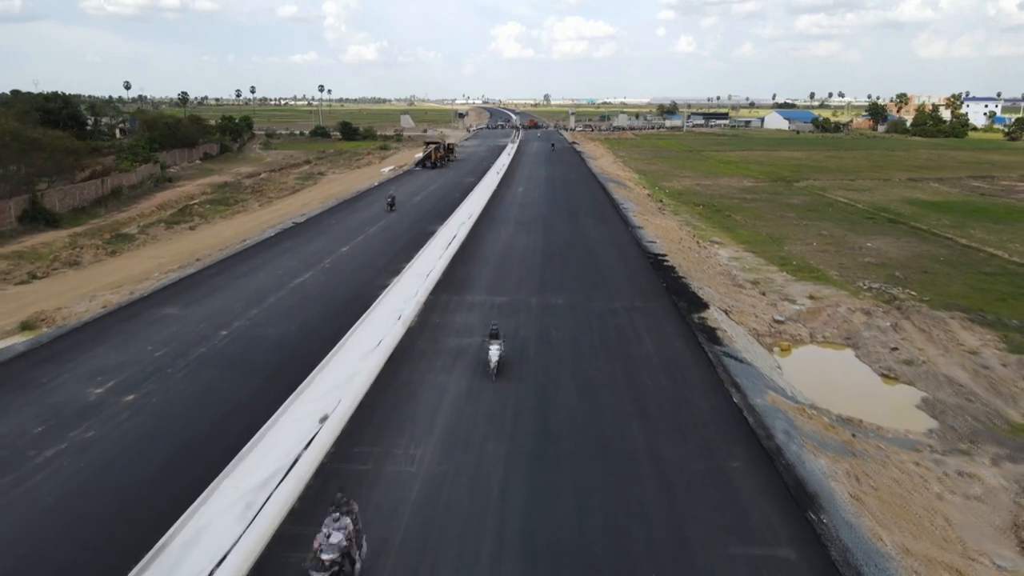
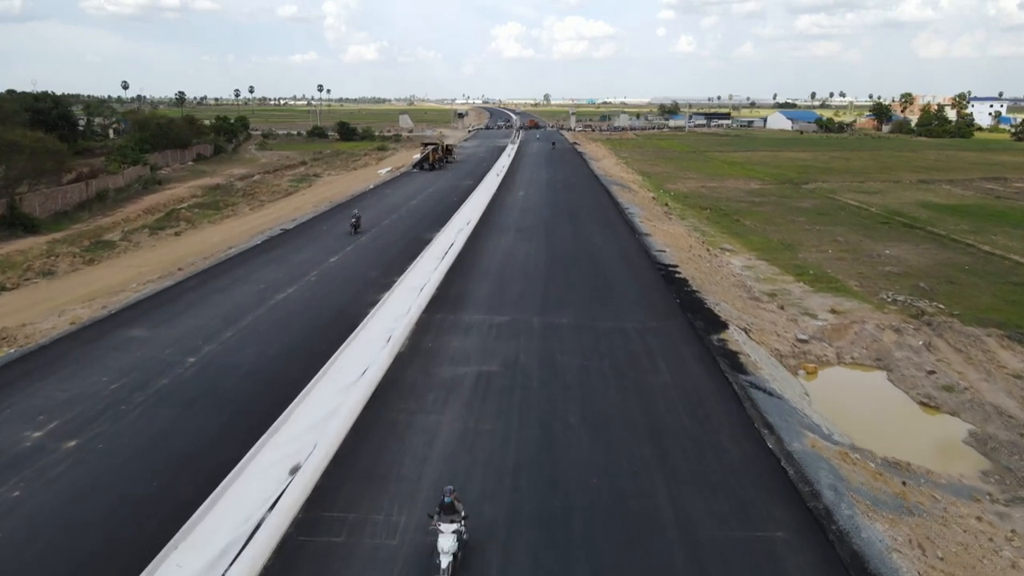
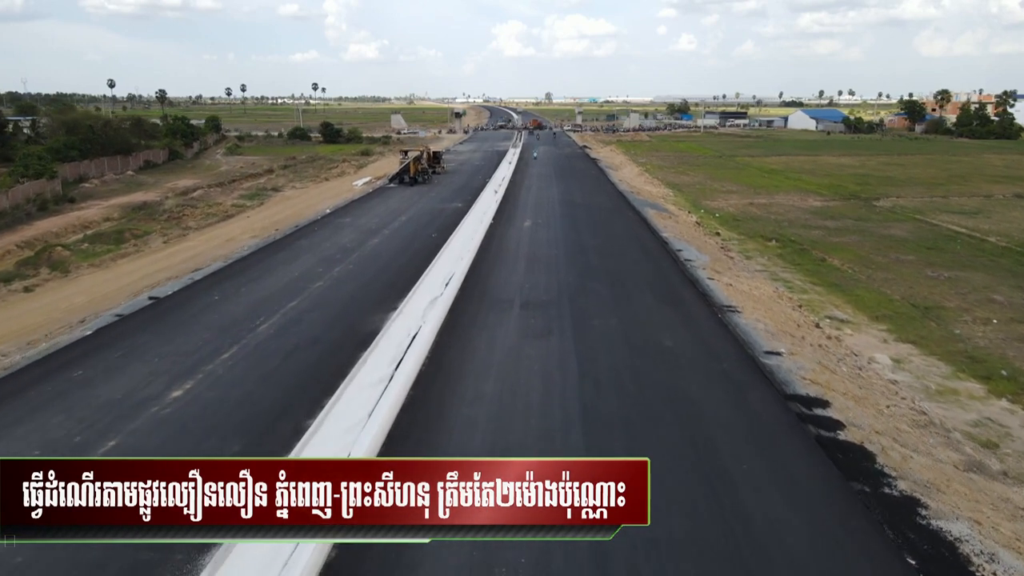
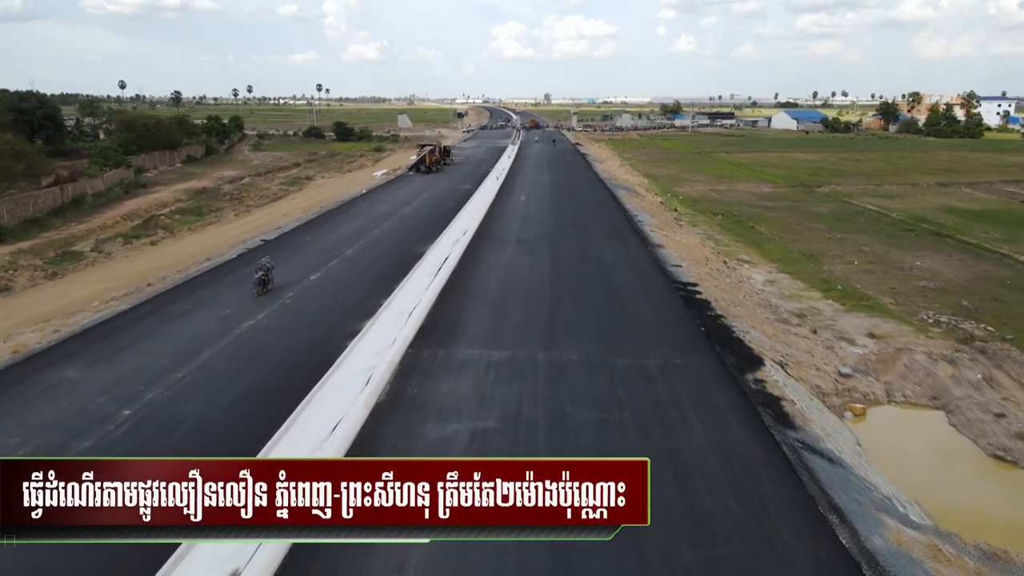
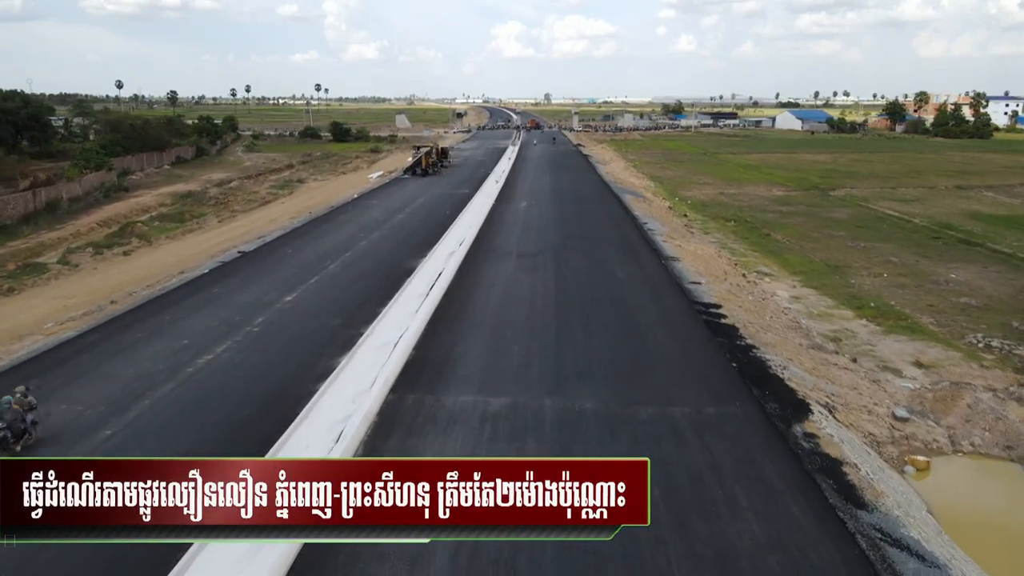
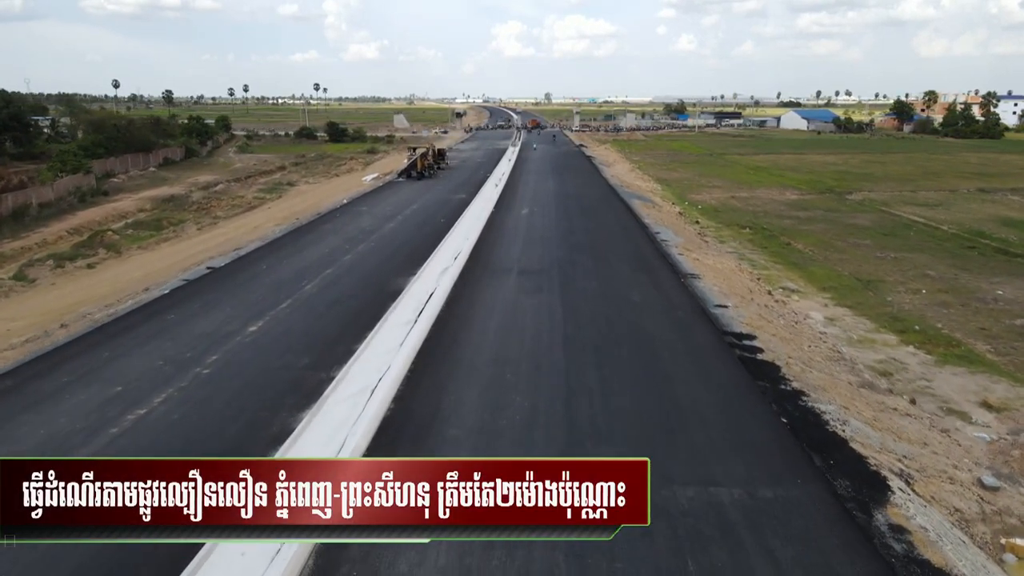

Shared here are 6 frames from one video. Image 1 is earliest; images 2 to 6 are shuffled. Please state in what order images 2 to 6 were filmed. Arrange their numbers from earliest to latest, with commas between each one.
2, 4, 5, 6, 3
